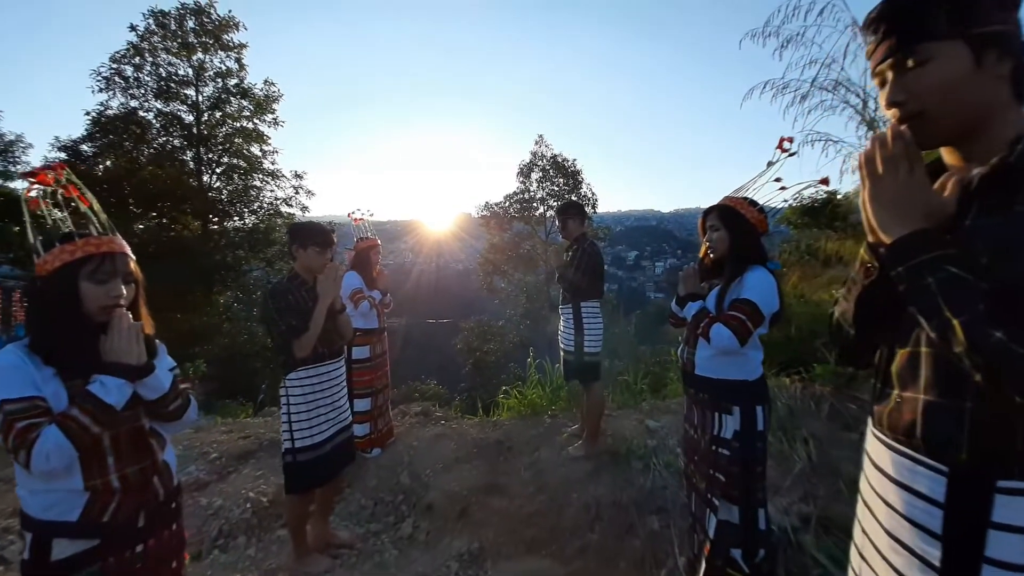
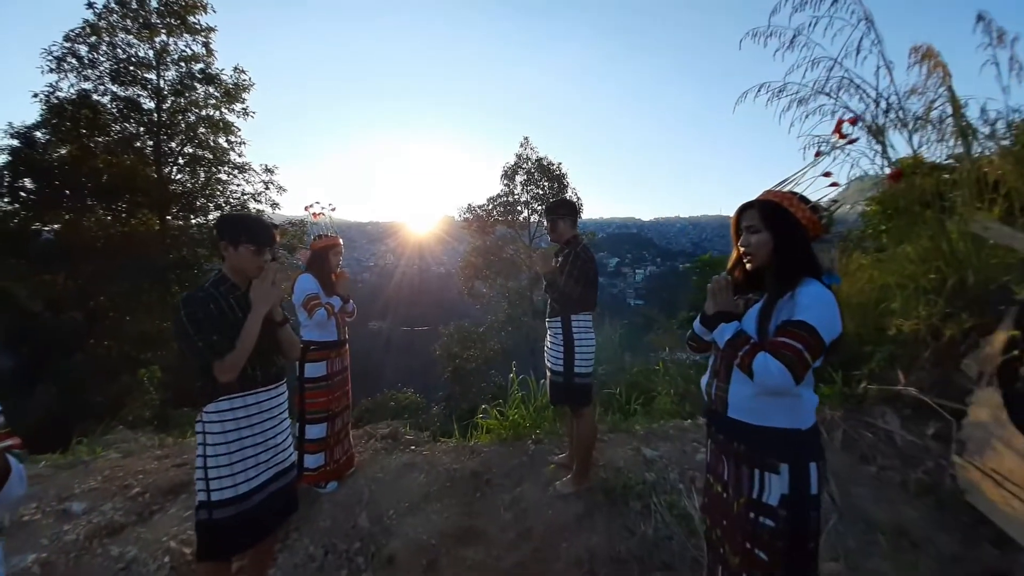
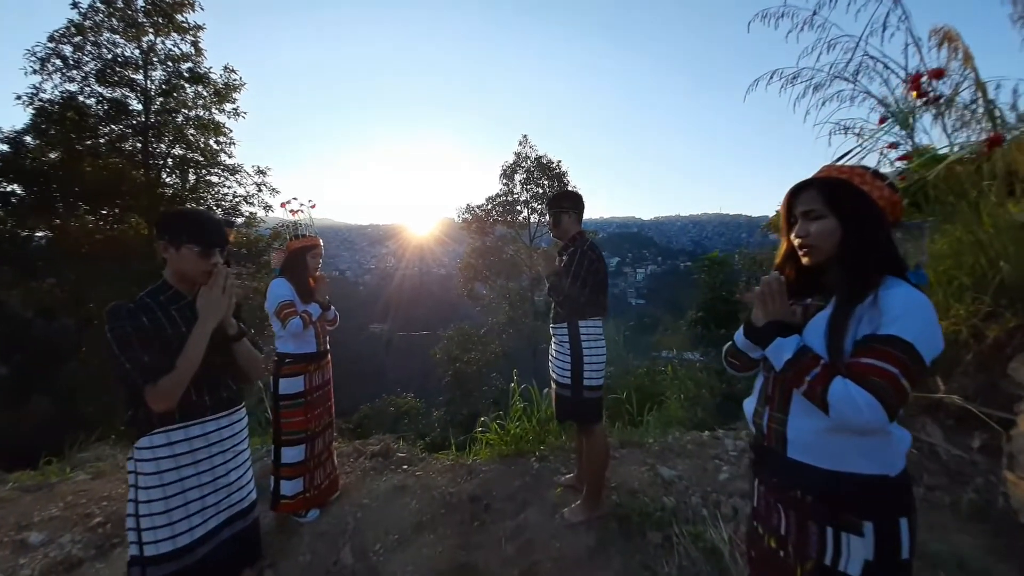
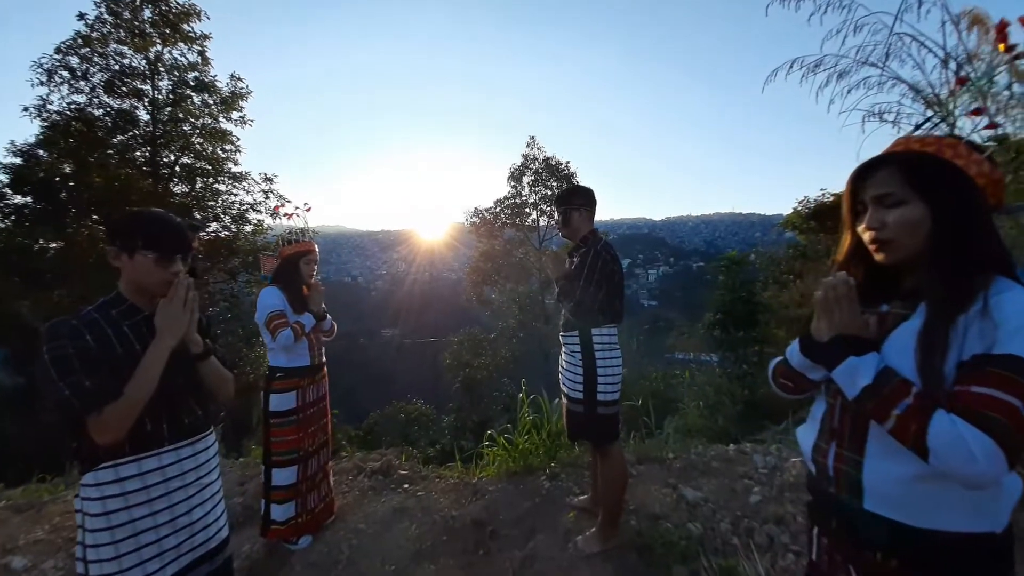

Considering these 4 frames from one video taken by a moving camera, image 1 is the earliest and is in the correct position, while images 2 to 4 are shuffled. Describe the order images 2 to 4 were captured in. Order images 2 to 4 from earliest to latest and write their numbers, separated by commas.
2, 3, 4
